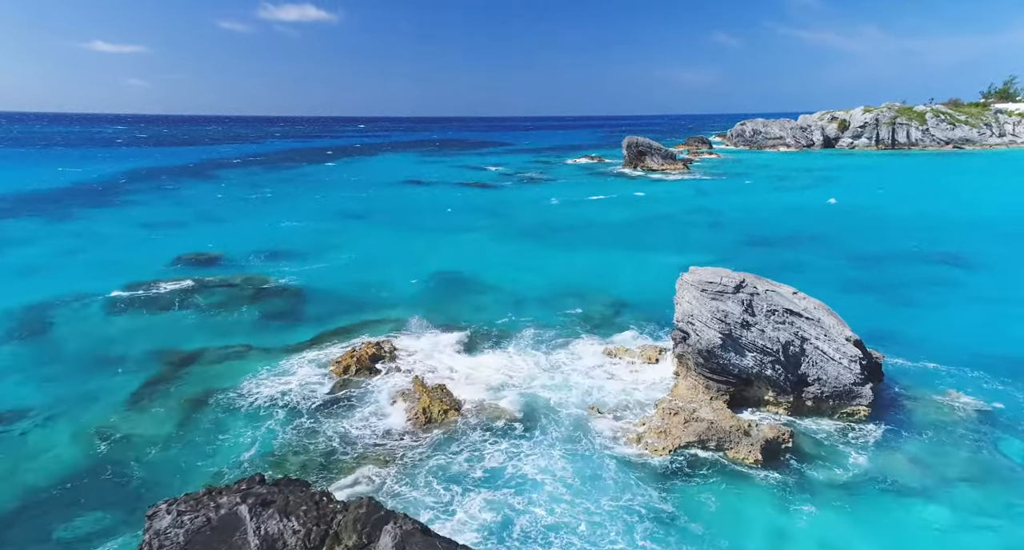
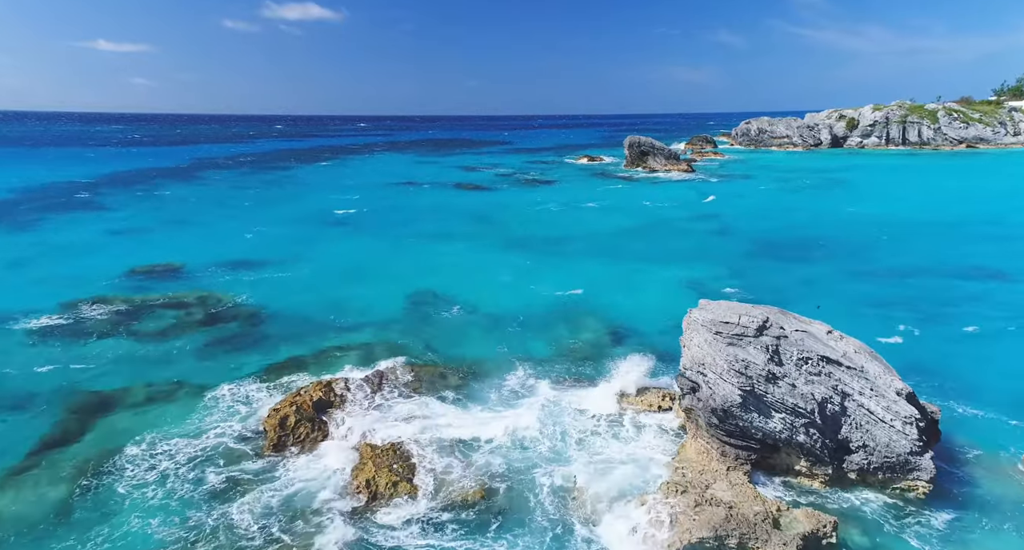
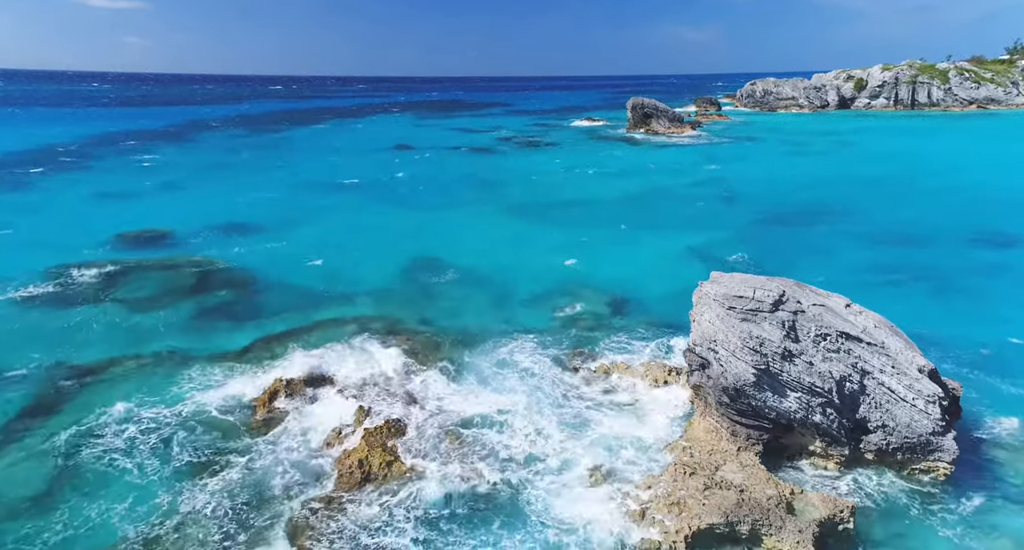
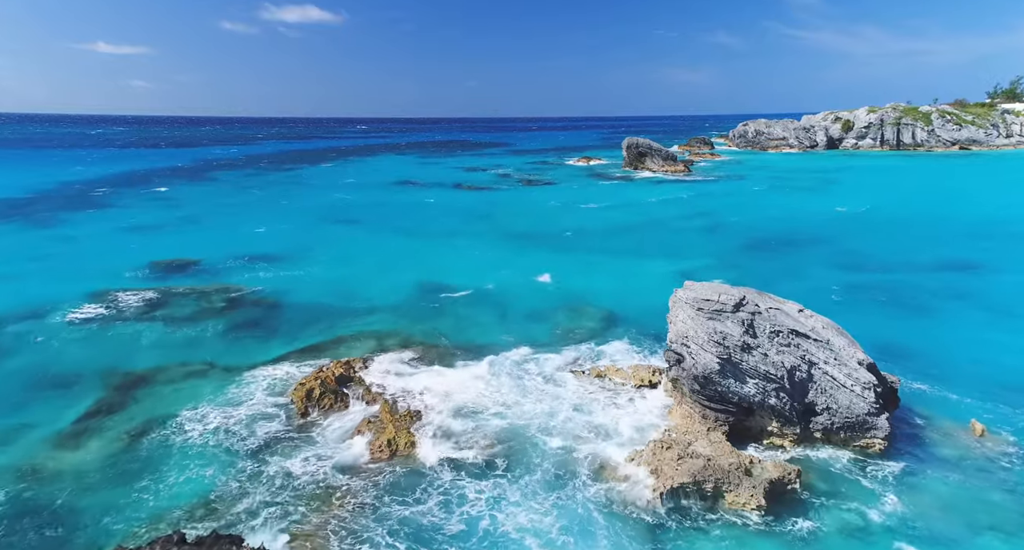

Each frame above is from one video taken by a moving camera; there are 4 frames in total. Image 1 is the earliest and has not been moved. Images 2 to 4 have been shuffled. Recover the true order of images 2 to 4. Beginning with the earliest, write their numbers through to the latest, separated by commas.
4, 2, 3
